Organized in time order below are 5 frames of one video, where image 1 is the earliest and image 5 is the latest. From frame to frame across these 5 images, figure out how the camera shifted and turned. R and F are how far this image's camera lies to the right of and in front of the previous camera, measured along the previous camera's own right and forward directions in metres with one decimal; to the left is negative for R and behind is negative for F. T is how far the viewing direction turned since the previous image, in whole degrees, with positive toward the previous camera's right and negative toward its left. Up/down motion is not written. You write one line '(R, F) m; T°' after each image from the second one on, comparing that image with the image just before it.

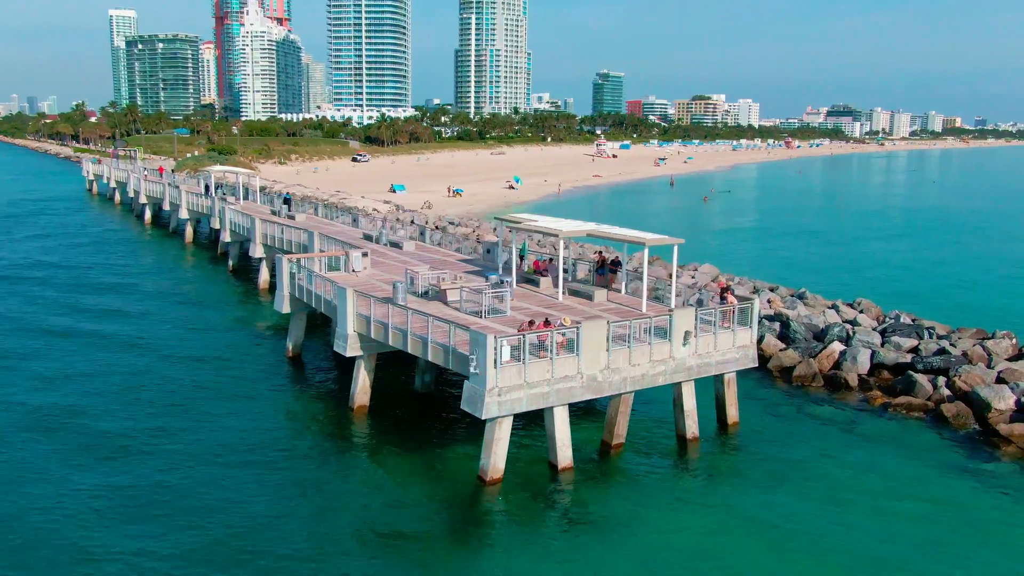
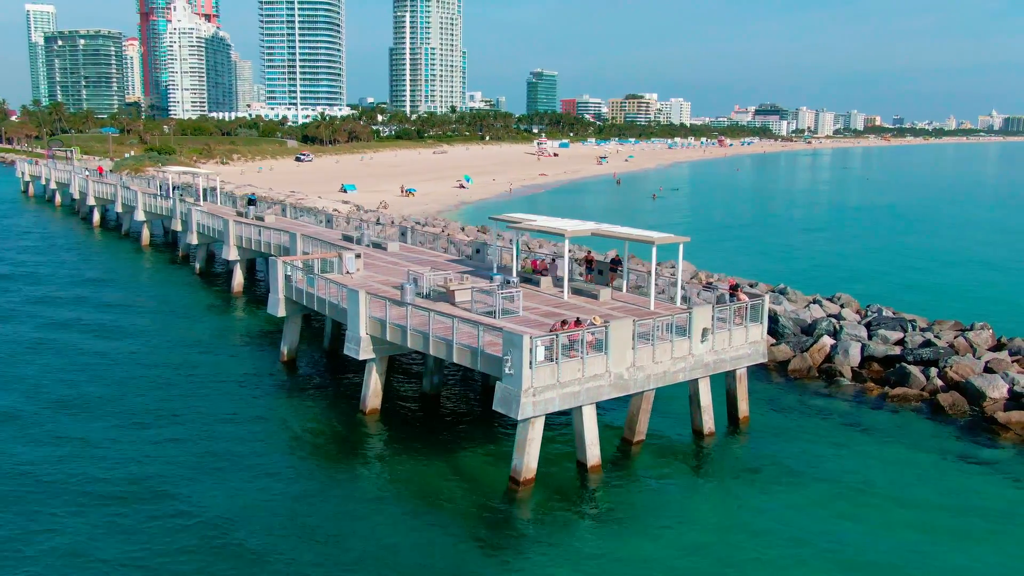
(-2.2, +0.1) m; +4°
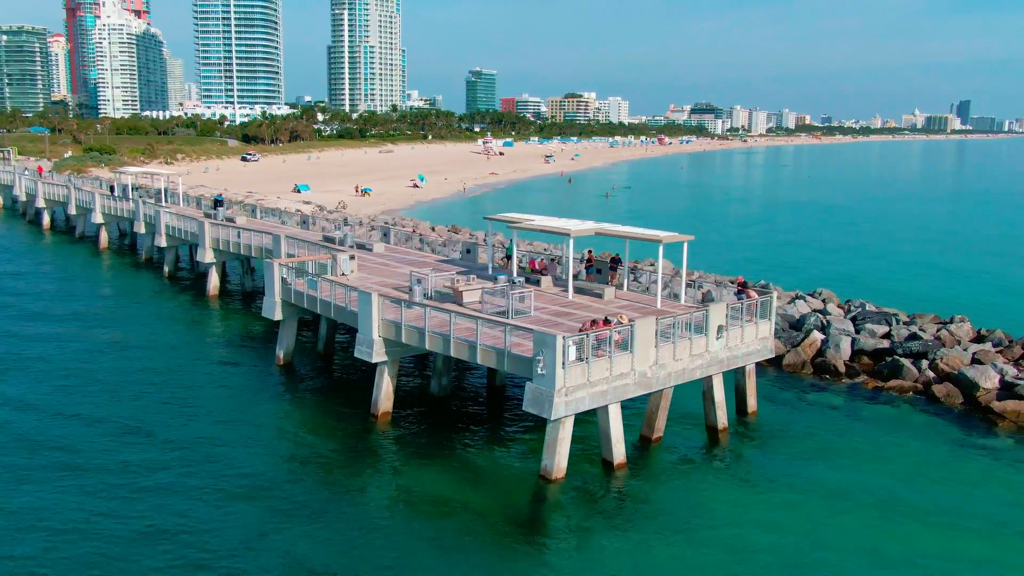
(-2.0, +0.1) m; +4°
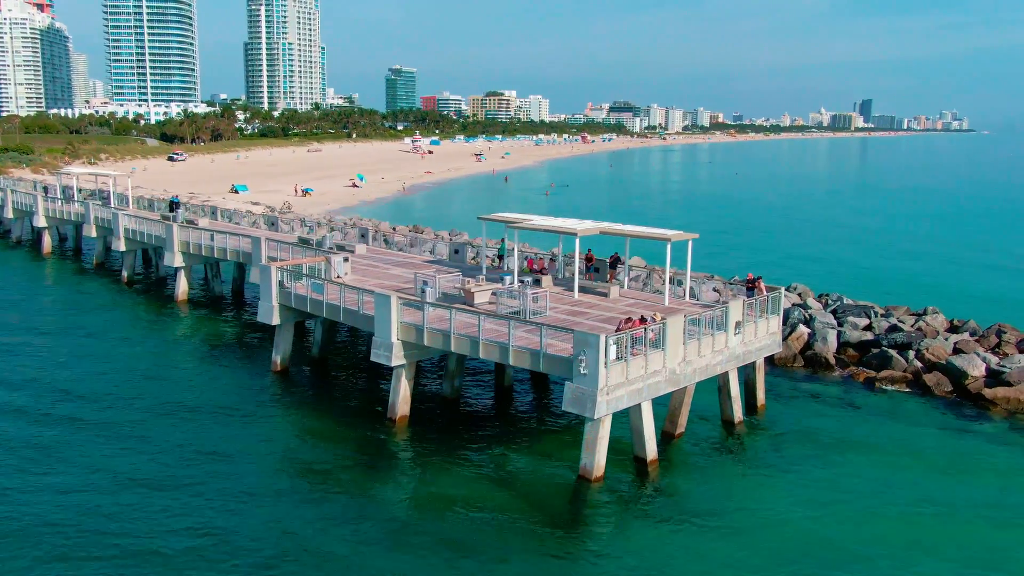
(-2.6, +0.1) m; +5°
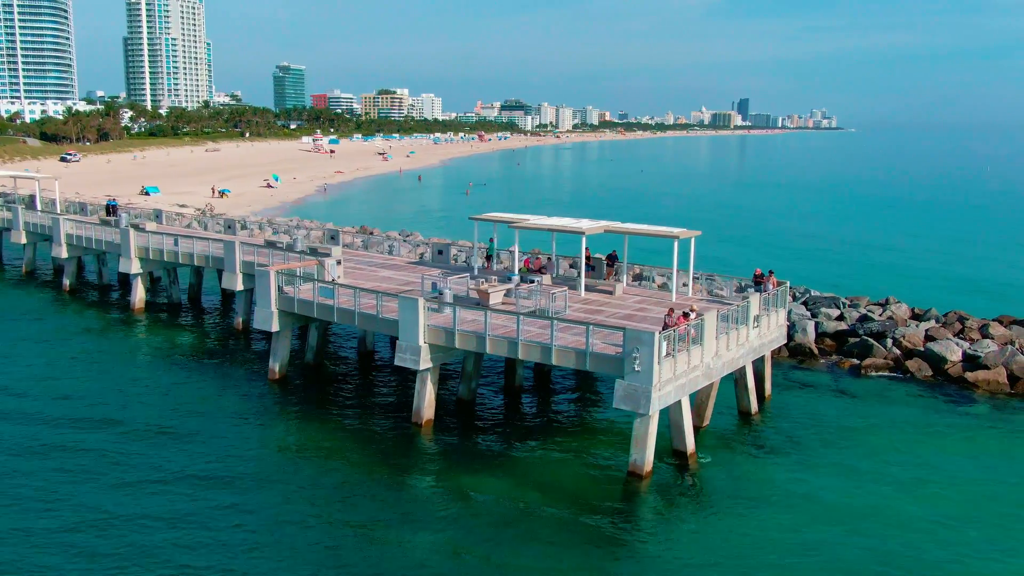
(-3.5, +0.2) m; +7°
